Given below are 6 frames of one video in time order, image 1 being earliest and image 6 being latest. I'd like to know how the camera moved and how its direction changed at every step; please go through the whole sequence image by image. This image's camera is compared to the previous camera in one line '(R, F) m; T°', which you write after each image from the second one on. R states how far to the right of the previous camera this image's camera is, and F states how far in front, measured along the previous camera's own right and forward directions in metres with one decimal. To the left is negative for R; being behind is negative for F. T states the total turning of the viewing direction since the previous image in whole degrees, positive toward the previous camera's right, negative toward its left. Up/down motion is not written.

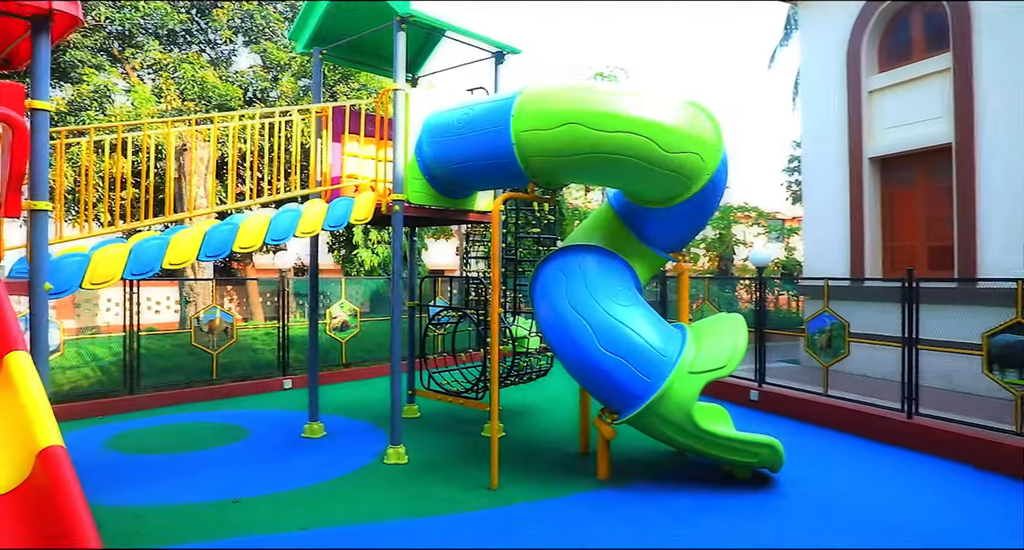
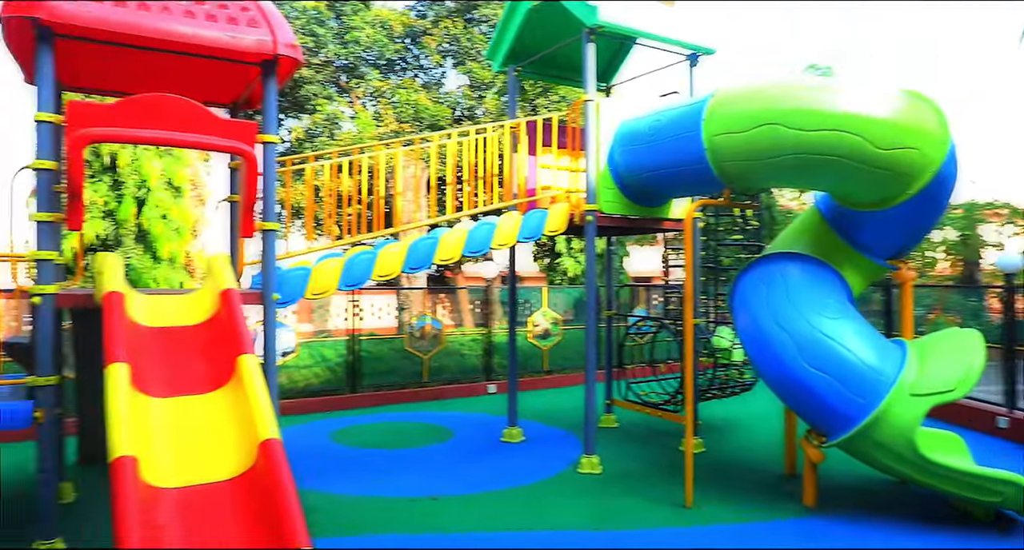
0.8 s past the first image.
(+0.1, 0.0) m; -16°
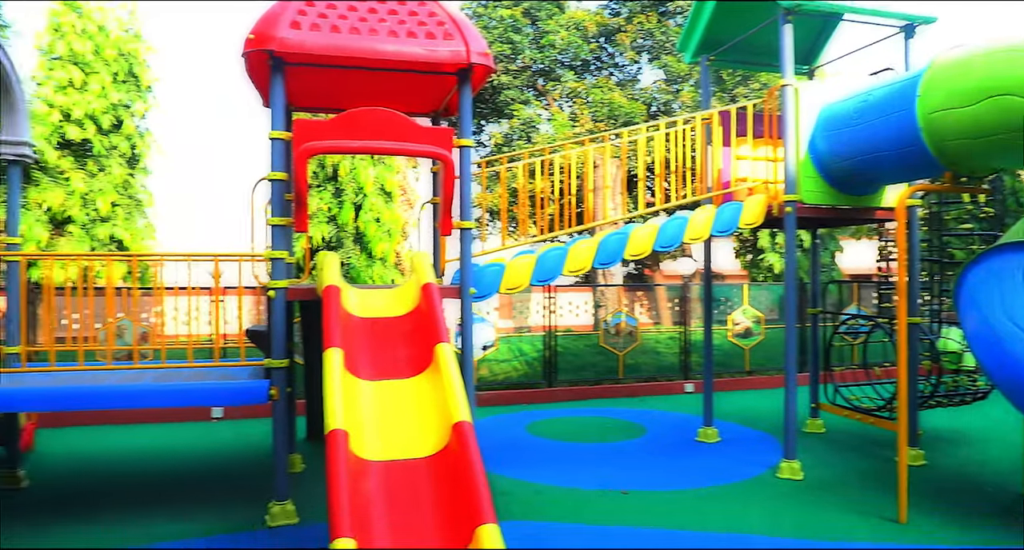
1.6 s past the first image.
(+0.1, 0.0) m; -15°
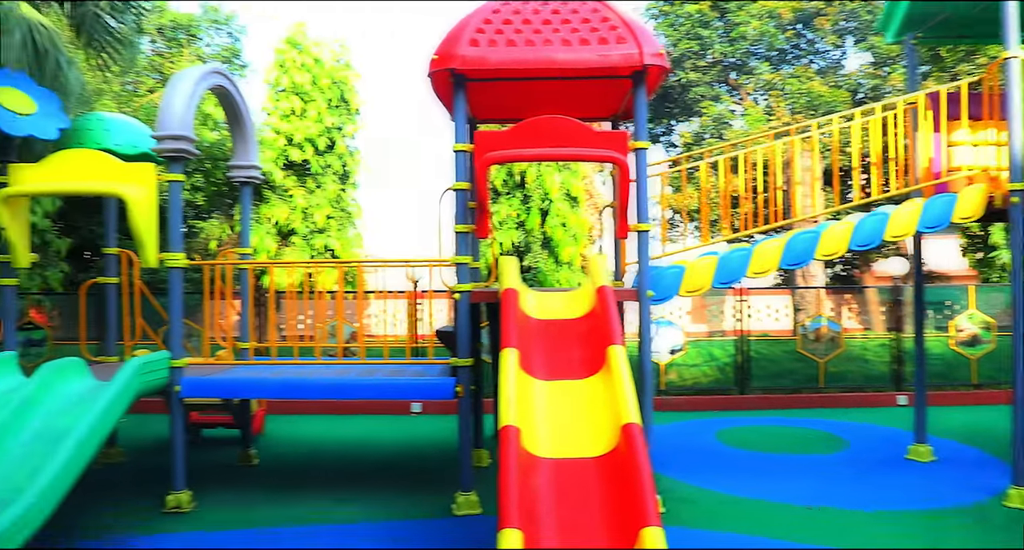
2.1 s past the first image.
(+0.1, 0.0) m; -15°
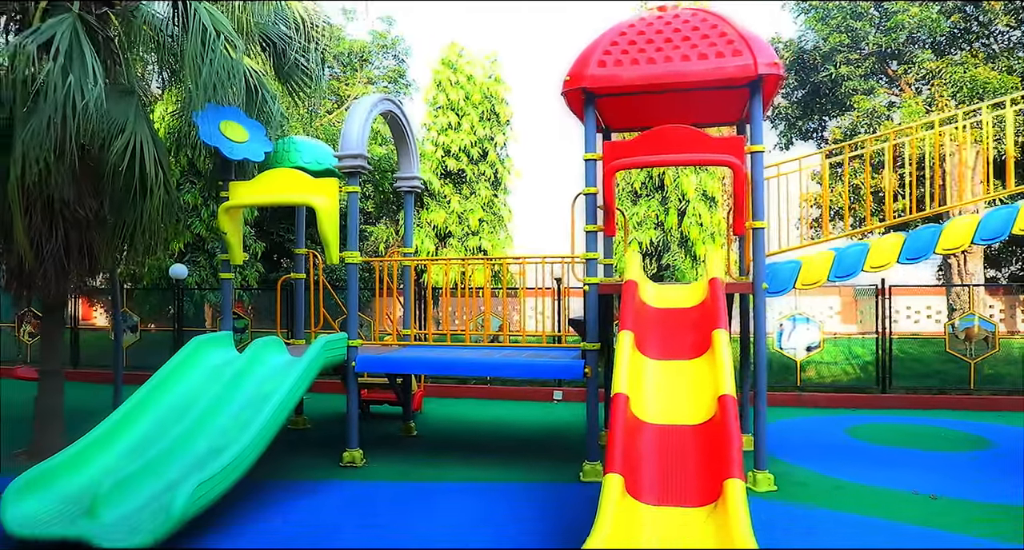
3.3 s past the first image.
(+0.2, -0.6) m; -12°
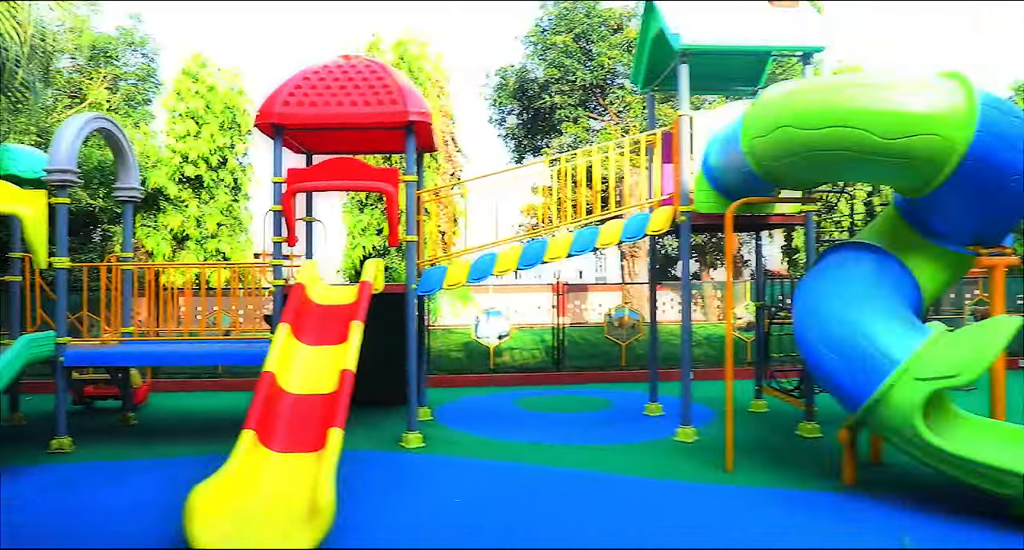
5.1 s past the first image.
(+0.8, -1.3) m; +15°
